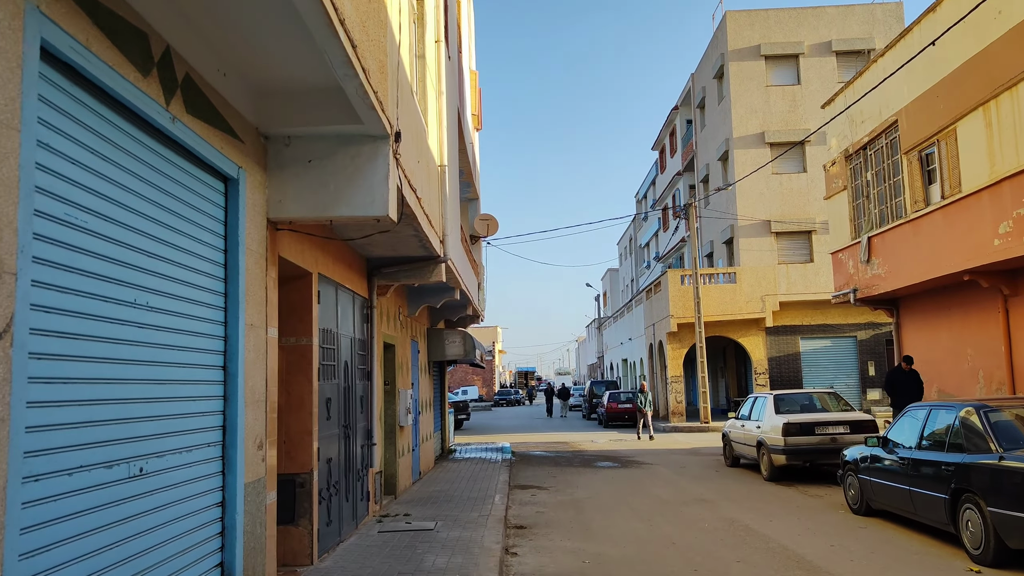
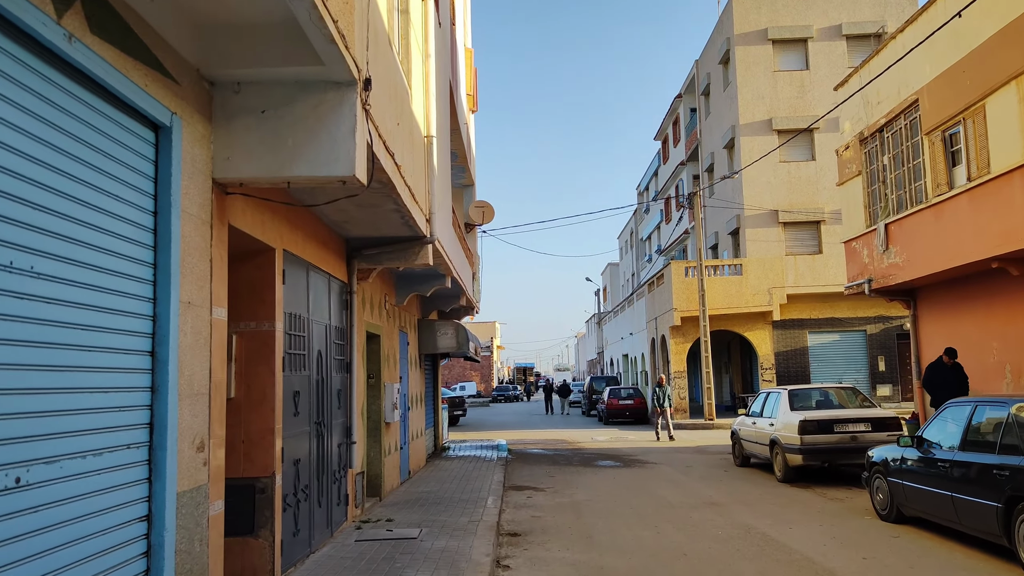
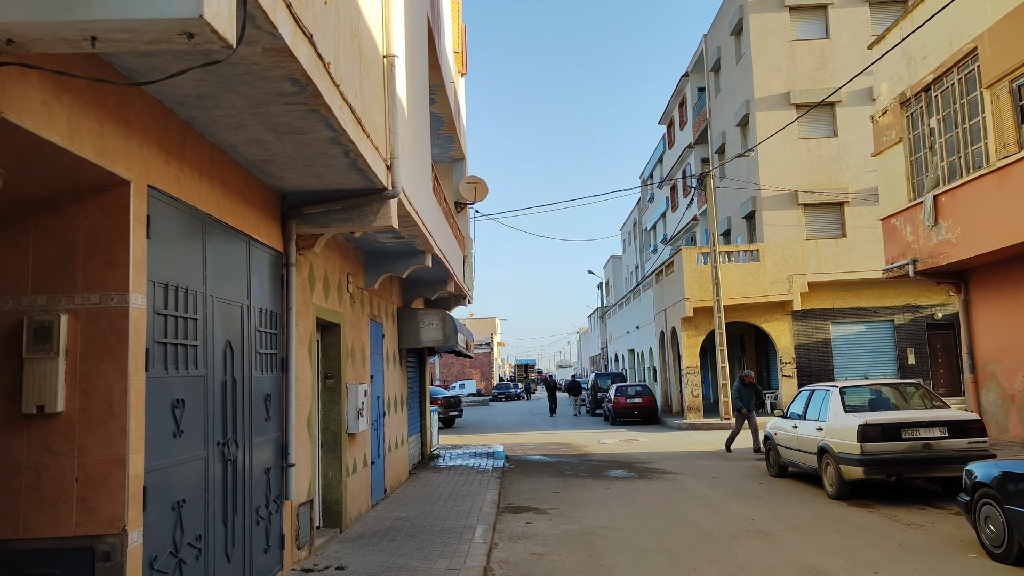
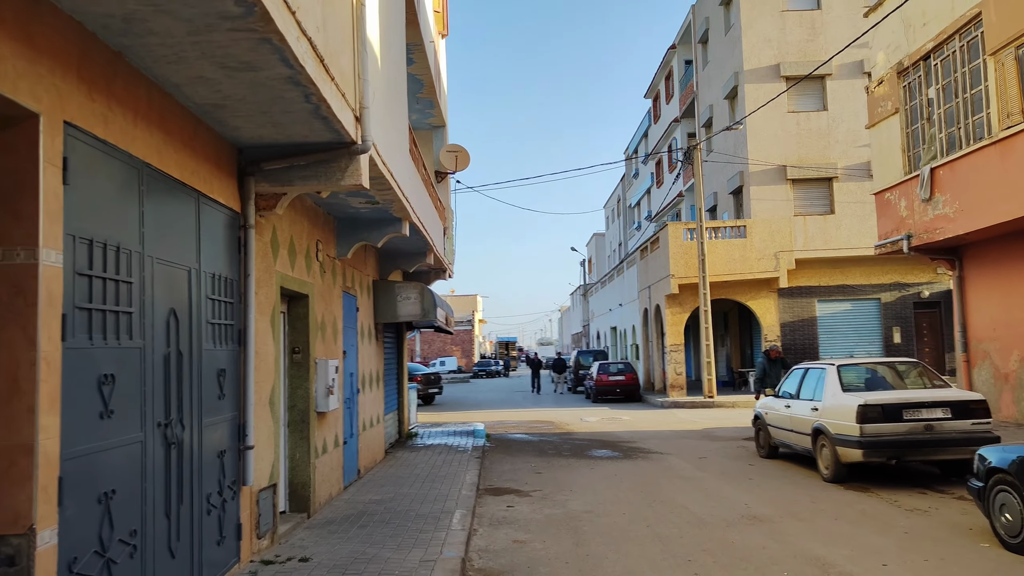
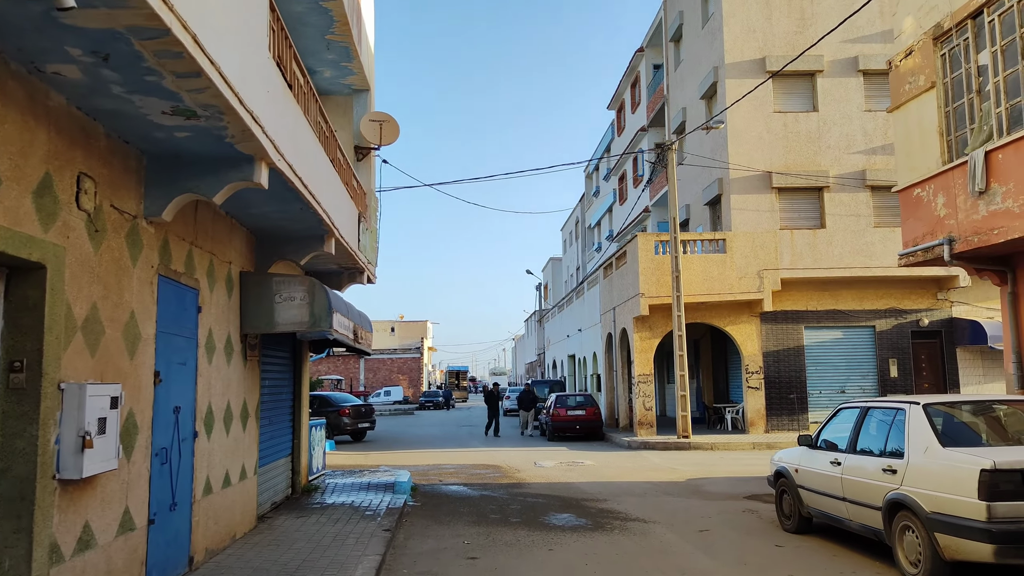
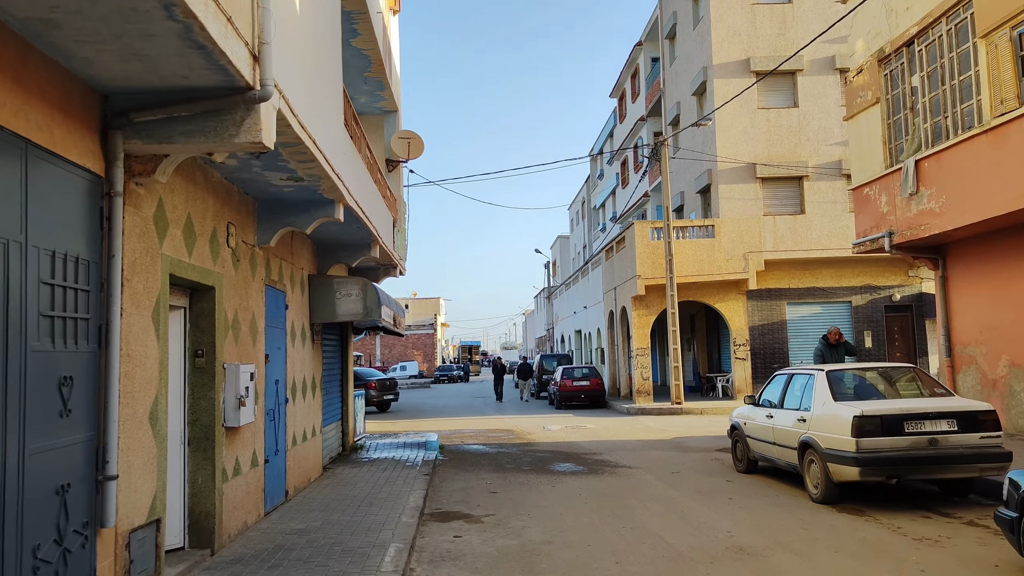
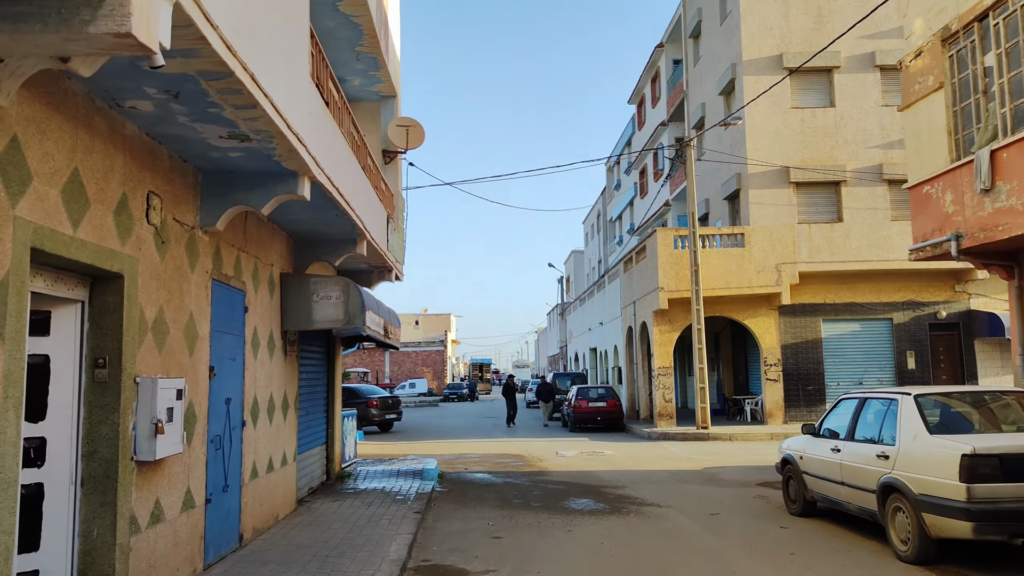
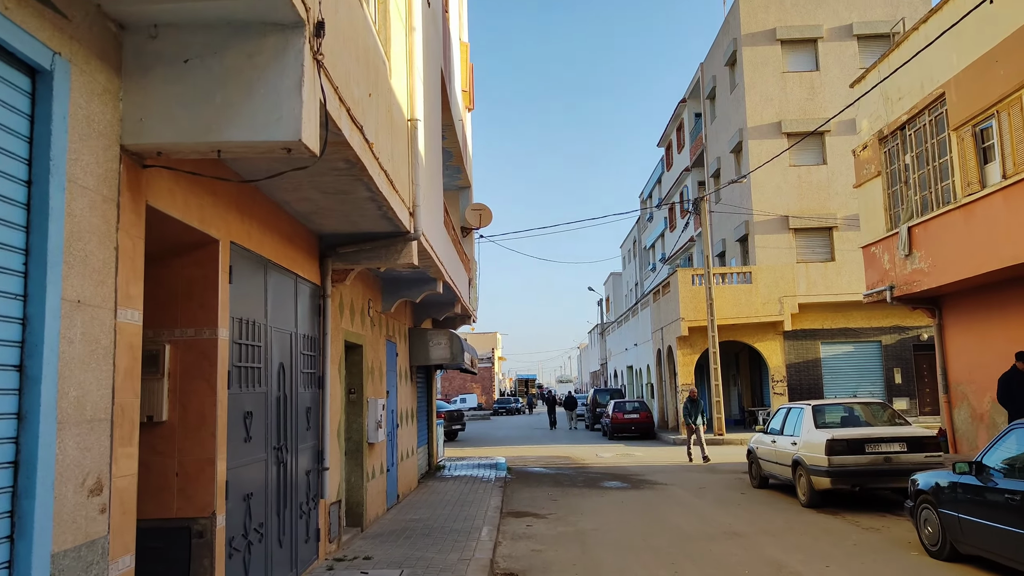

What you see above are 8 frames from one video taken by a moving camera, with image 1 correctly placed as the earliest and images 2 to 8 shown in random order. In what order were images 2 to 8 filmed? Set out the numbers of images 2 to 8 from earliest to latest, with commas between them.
2, 8, 3, 4, 6, 7, 5
